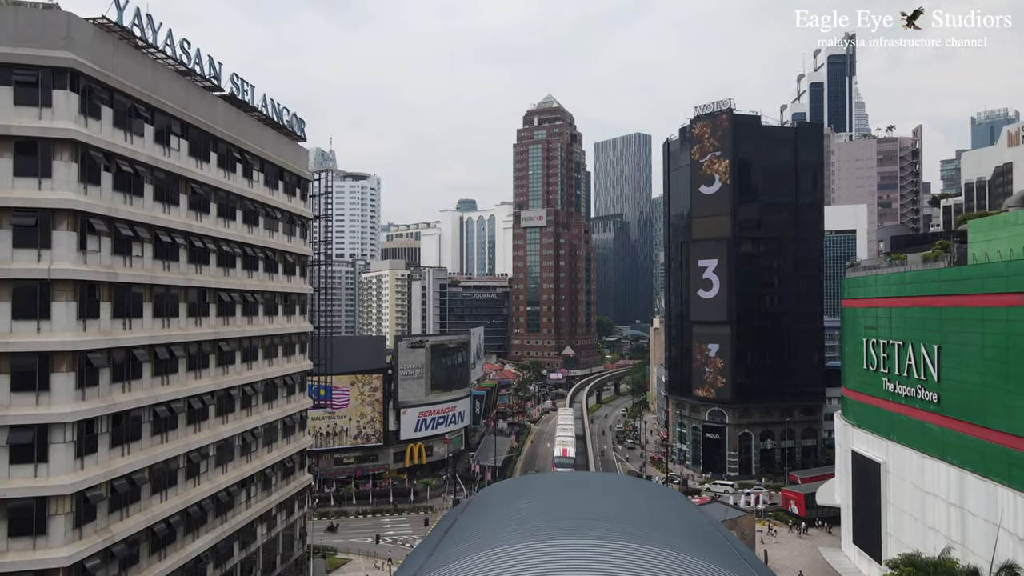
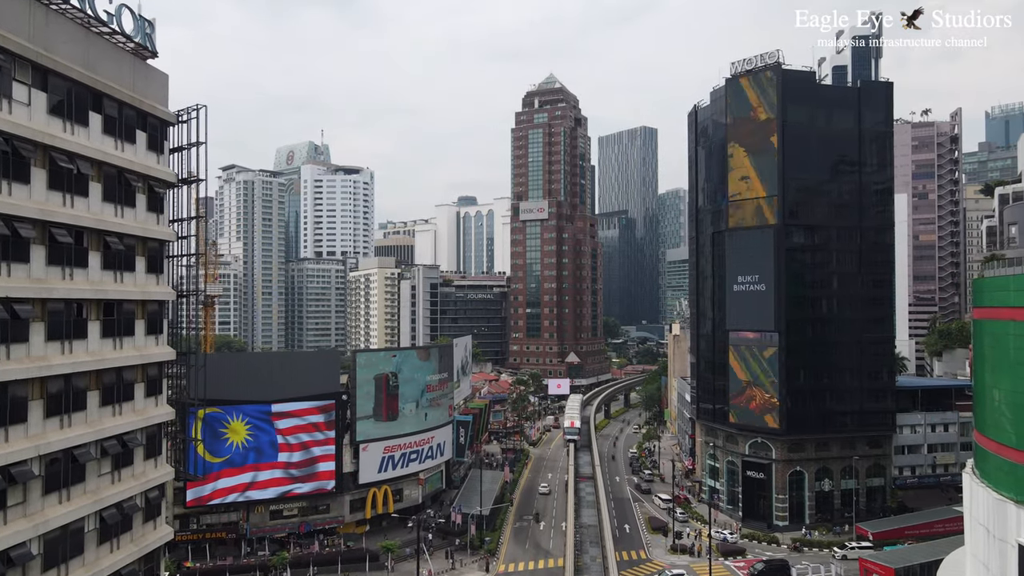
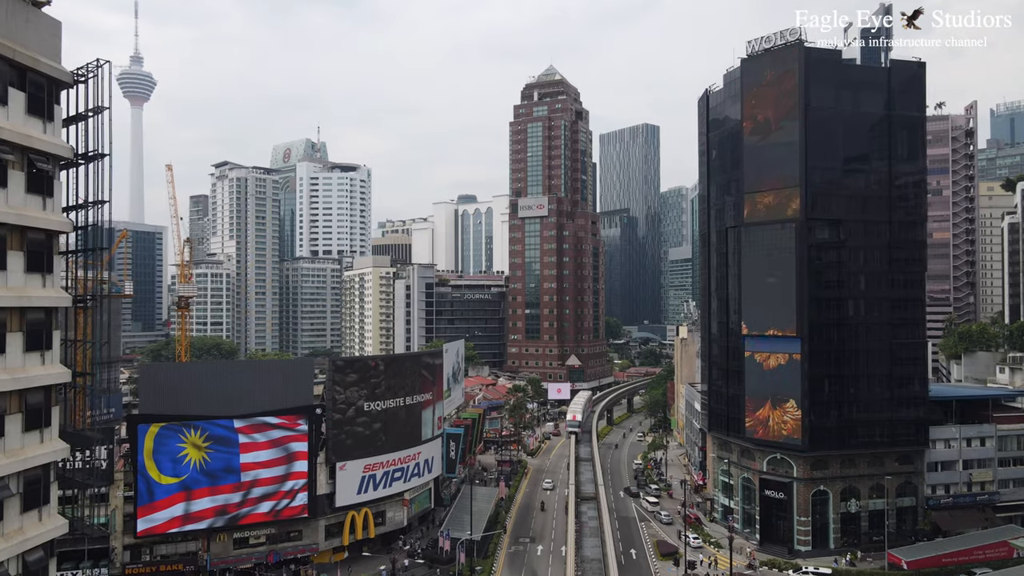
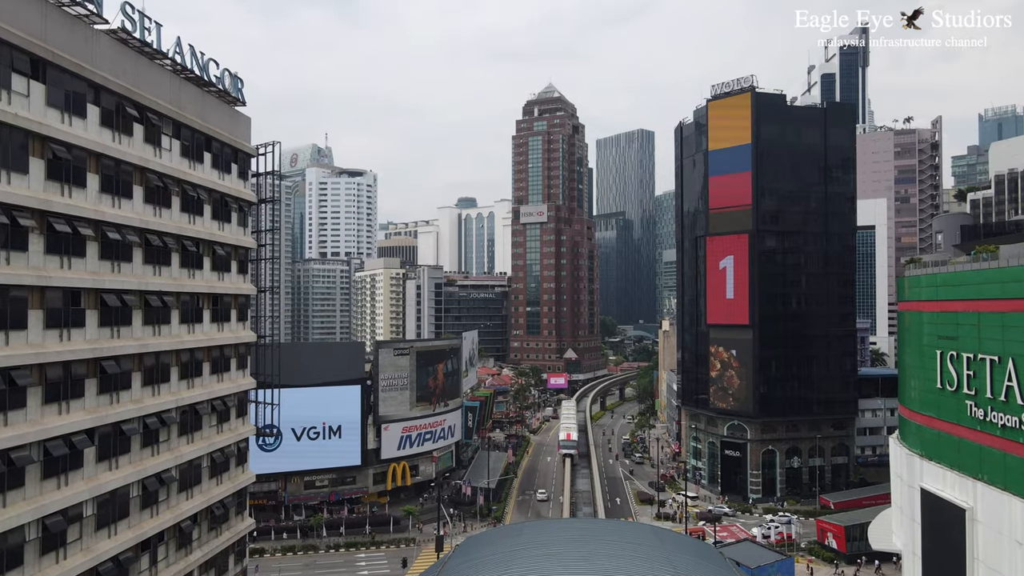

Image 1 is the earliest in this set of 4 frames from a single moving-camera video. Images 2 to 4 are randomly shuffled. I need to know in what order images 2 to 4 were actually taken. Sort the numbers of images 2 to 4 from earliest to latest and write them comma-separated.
4, 2, 3
